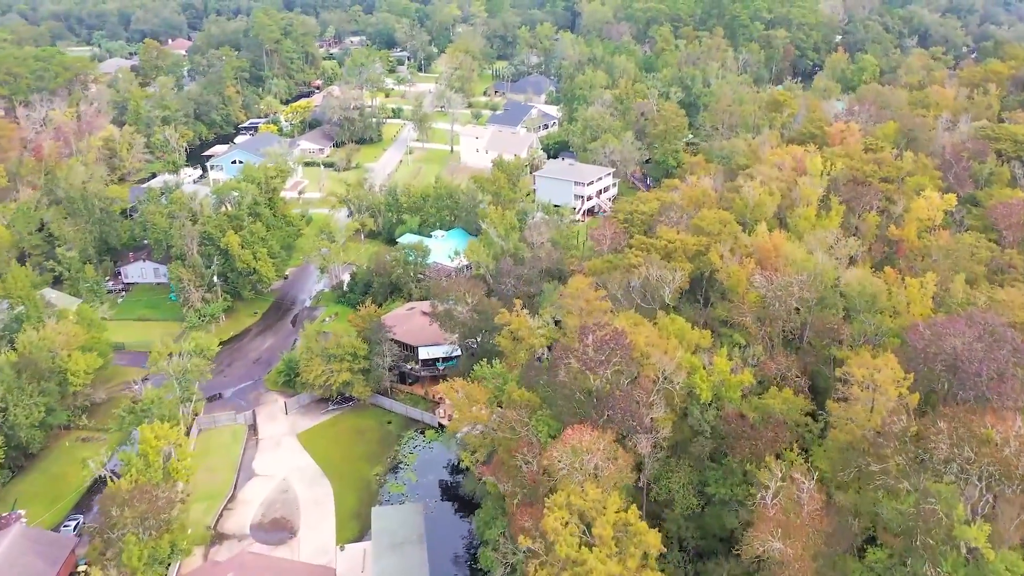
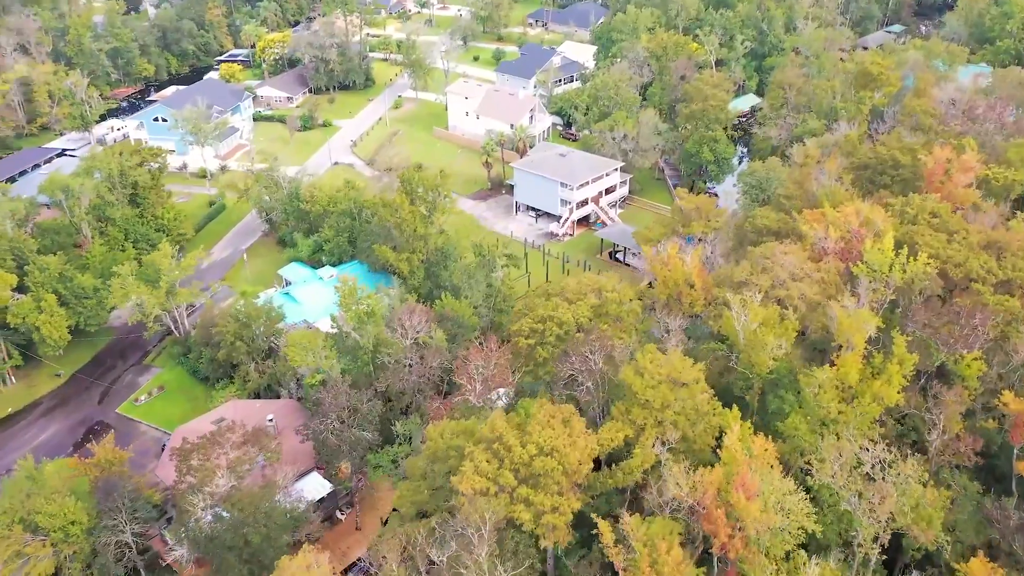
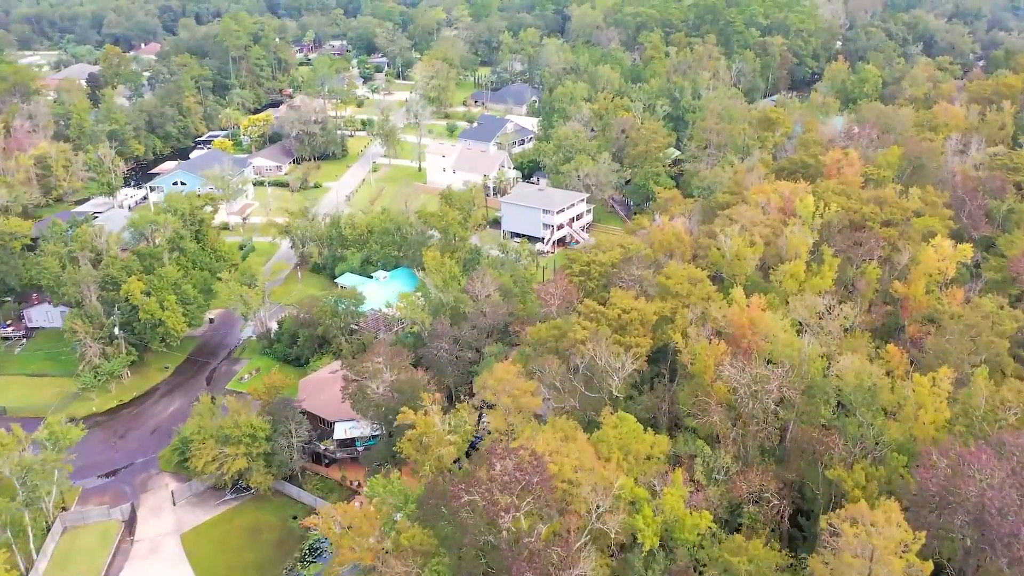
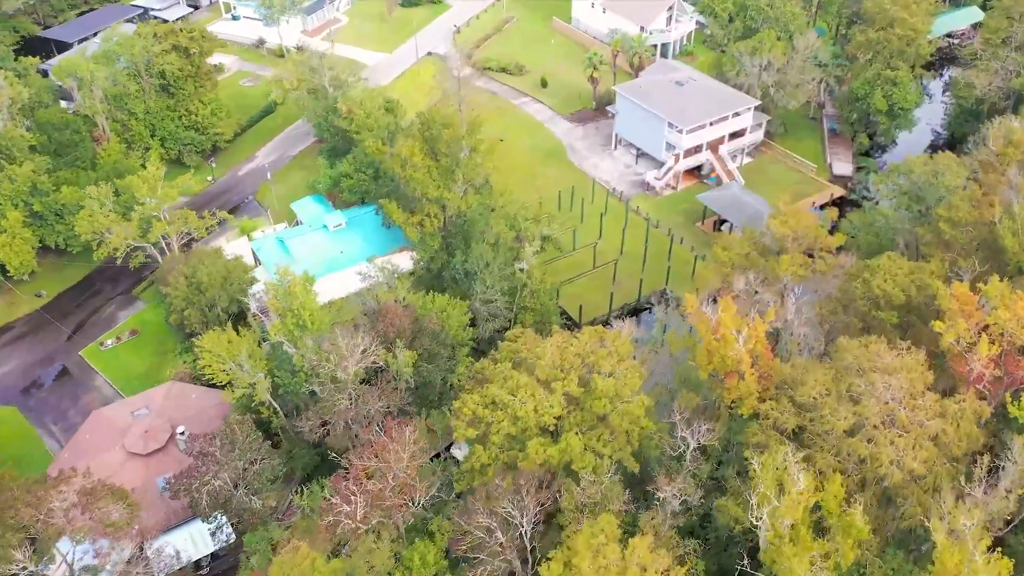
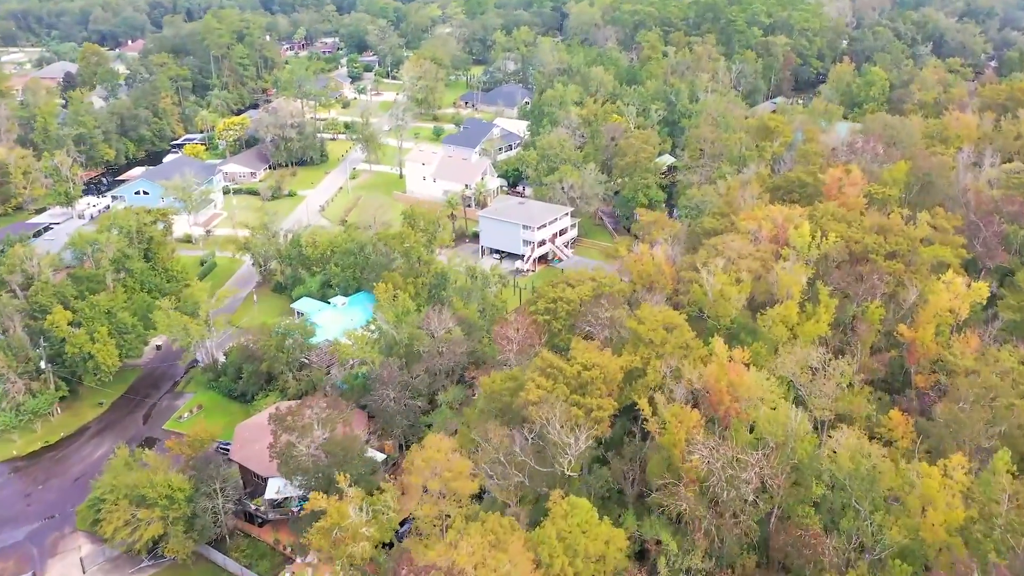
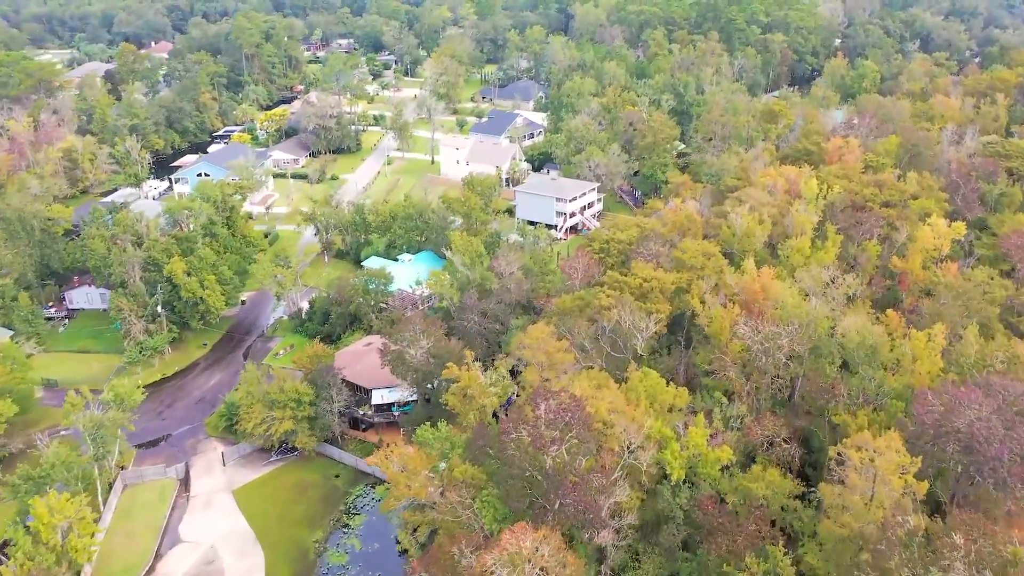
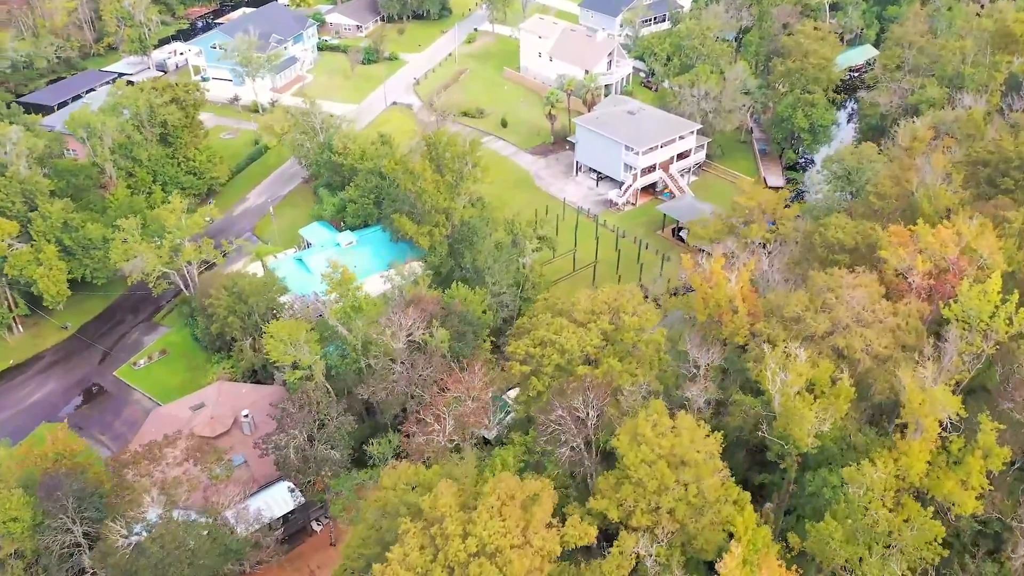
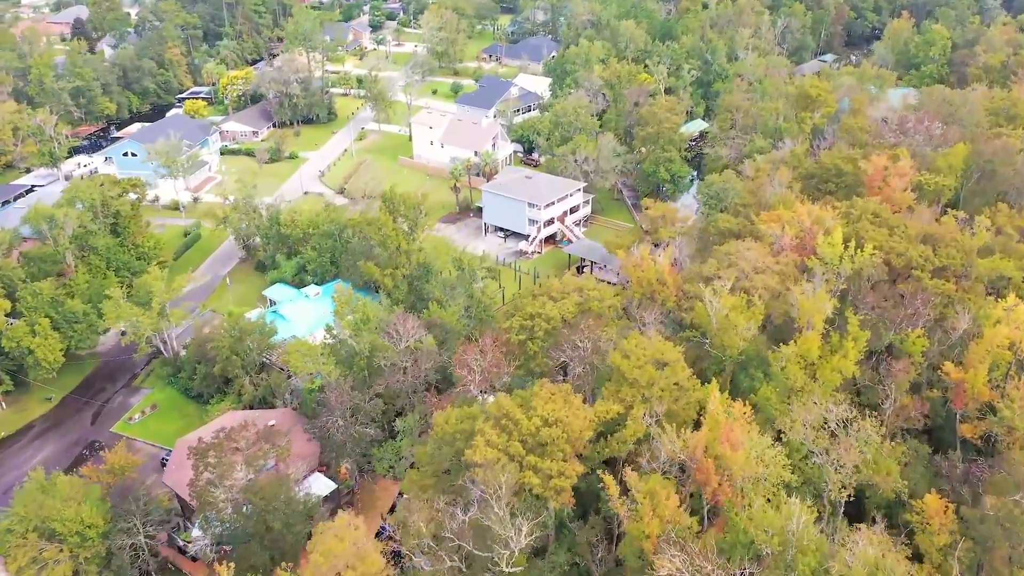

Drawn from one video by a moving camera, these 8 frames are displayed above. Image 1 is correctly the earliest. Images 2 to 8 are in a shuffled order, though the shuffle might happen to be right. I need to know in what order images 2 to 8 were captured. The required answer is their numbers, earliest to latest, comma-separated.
6, 3, 5, 8, 2, 7, 4
